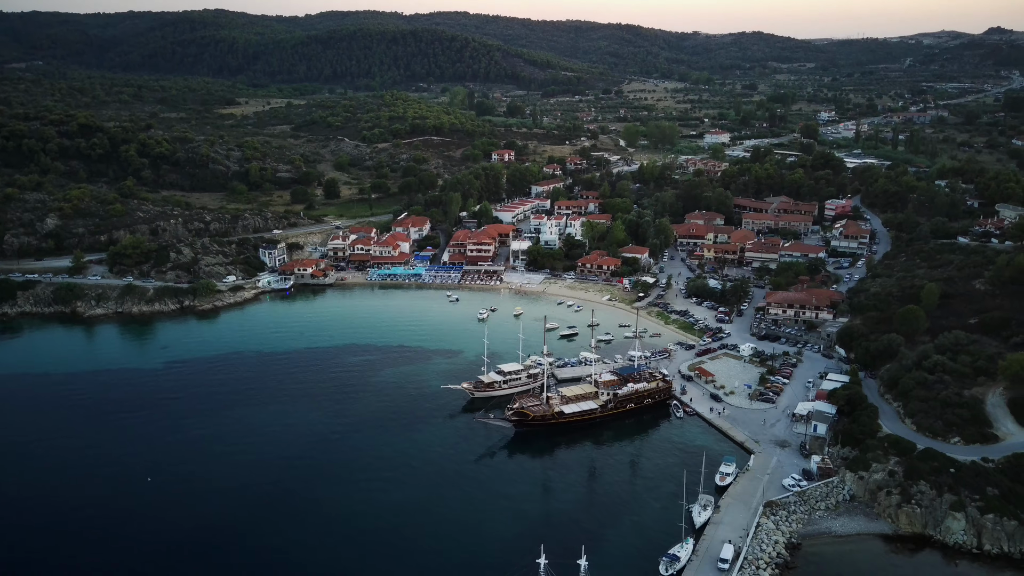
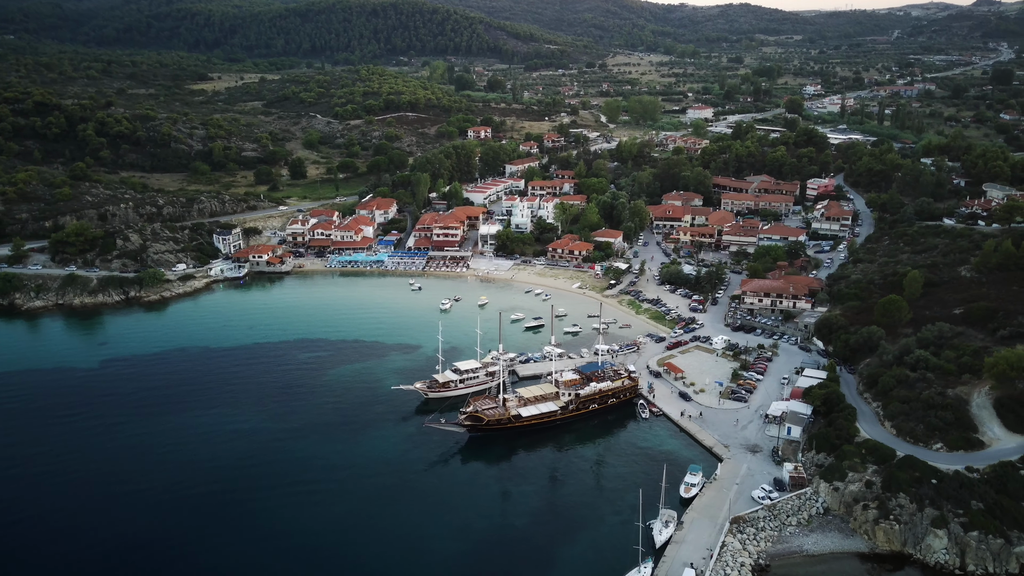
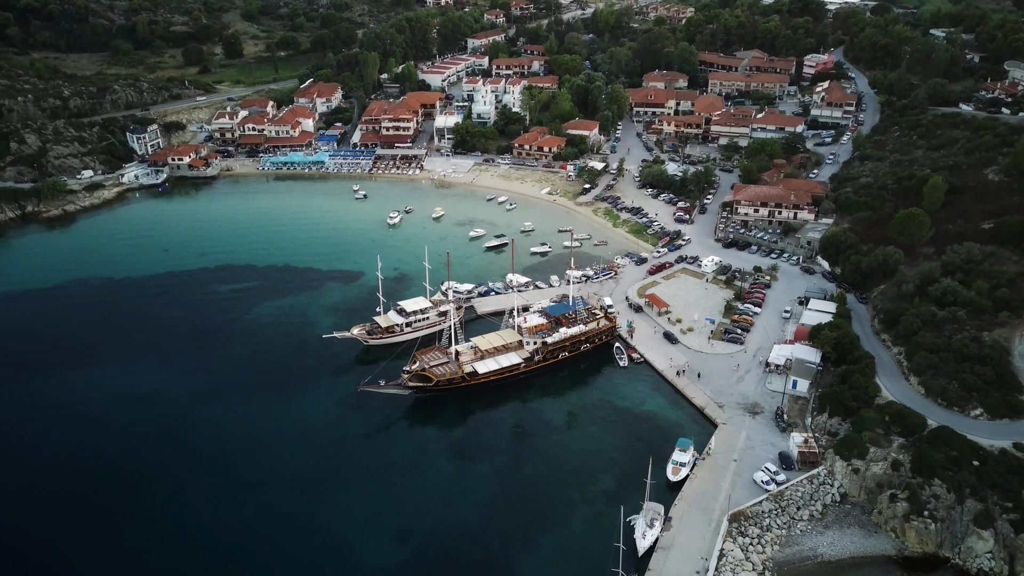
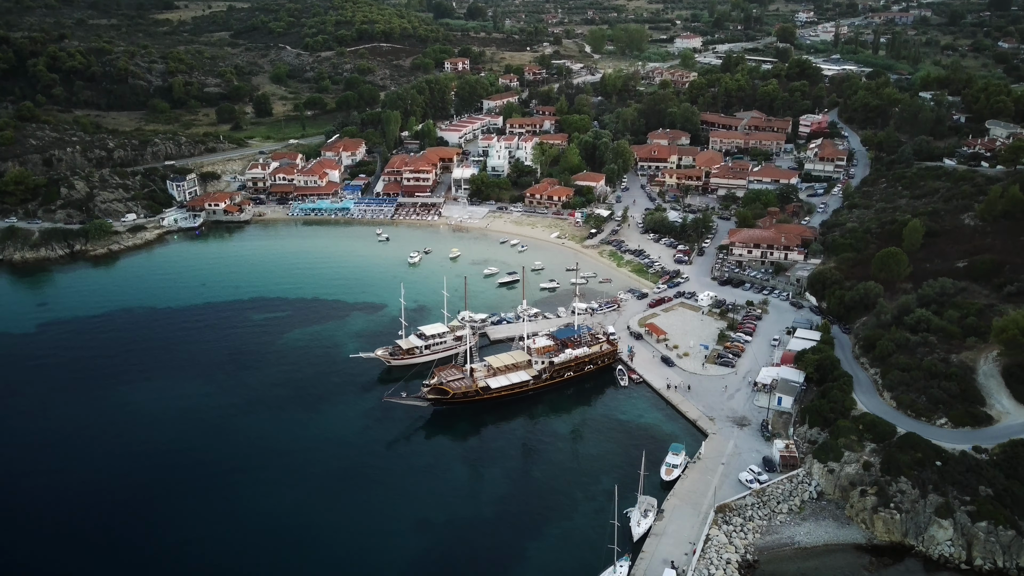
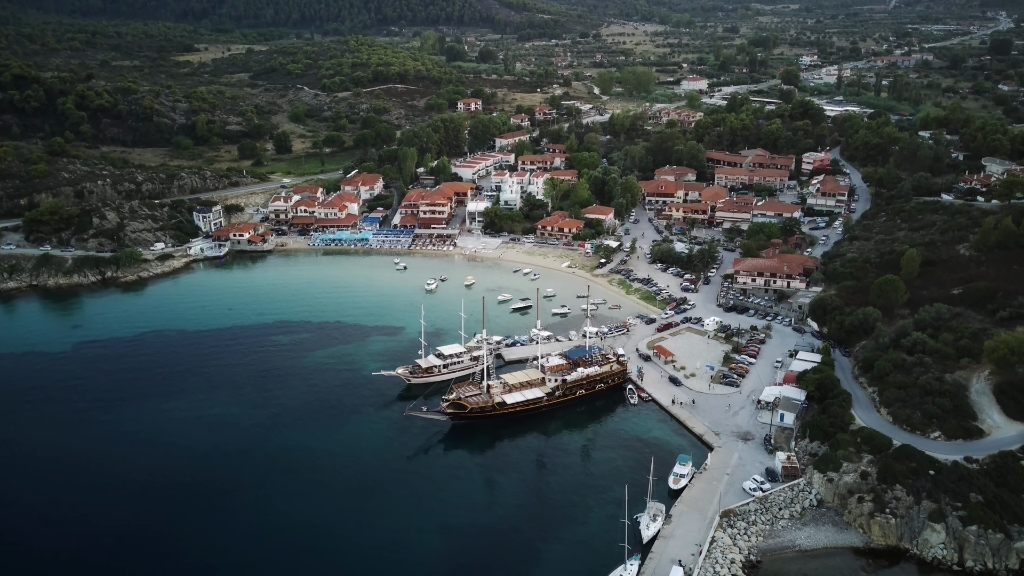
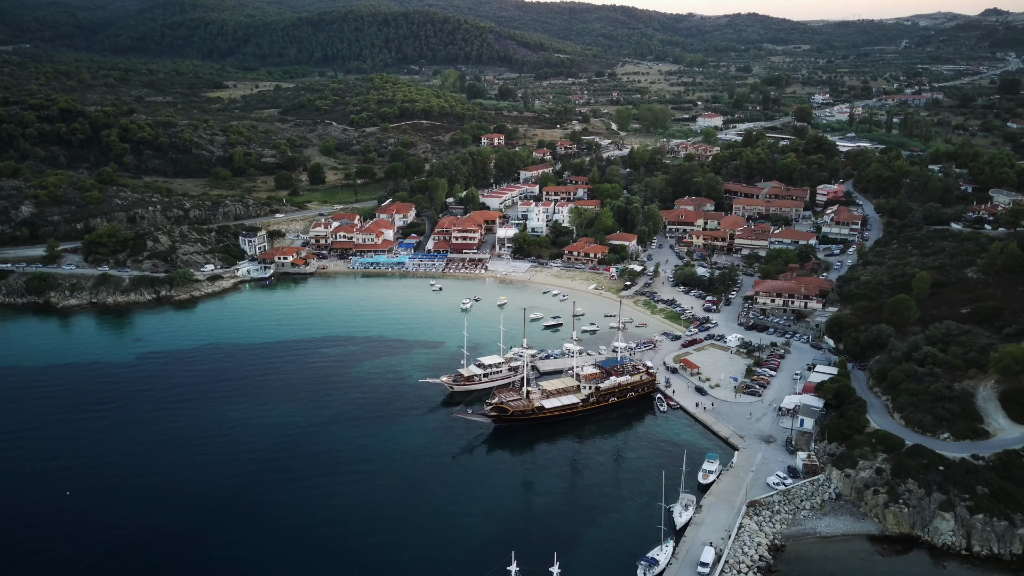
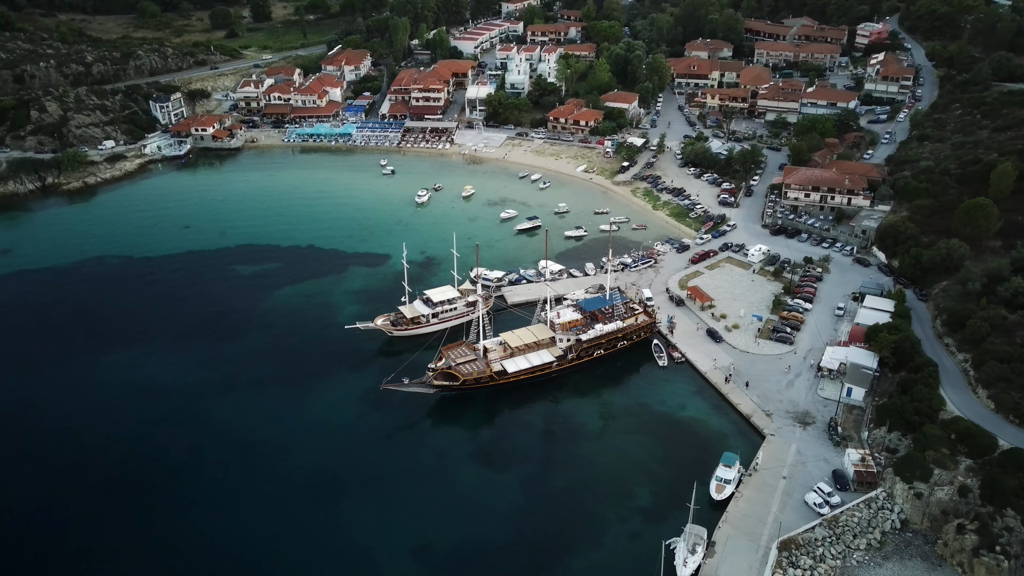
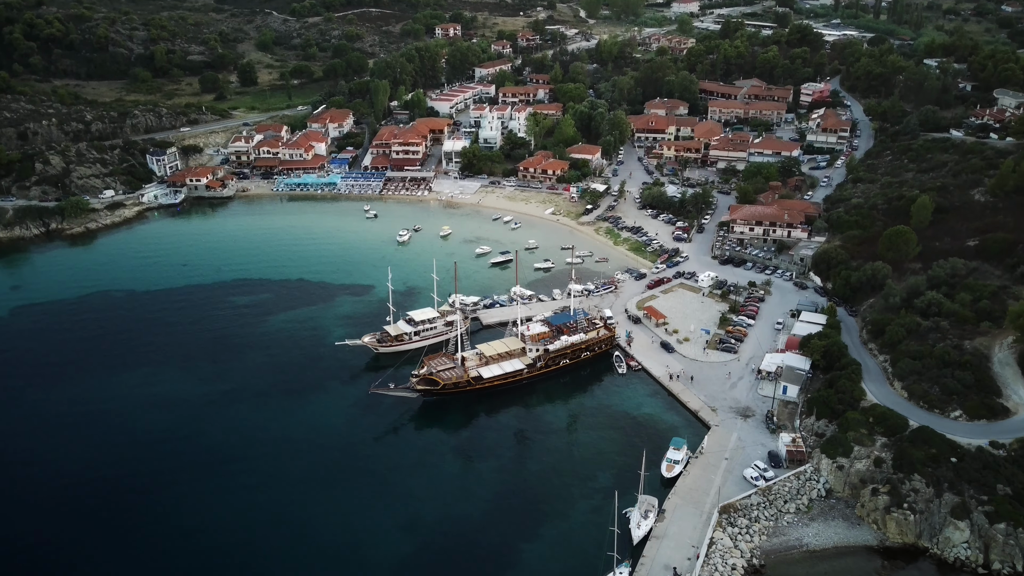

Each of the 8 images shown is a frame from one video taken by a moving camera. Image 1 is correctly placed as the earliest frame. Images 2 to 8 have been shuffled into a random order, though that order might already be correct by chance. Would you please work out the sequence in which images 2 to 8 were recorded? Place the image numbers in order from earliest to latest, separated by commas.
6, 2, 5, 4, 8, 3, 7
